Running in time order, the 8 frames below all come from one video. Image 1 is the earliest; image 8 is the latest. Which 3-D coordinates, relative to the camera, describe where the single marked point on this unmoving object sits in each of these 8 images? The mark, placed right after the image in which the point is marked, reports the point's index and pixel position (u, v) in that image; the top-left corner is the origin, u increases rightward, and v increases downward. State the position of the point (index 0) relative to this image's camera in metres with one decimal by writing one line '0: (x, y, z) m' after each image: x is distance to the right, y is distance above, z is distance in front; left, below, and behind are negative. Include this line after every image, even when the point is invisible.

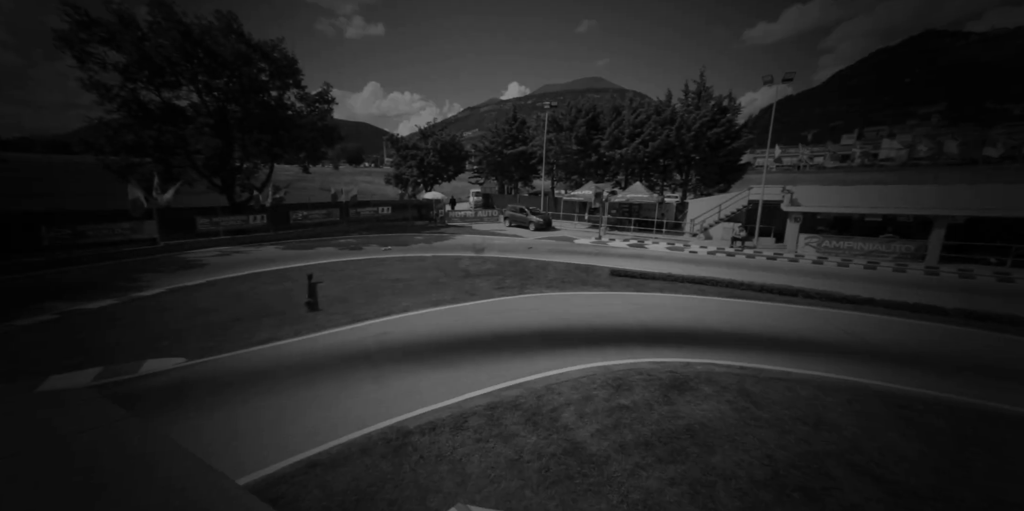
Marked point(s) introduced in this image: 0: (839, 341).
0: (+9.7, -2.8, +12.2) m
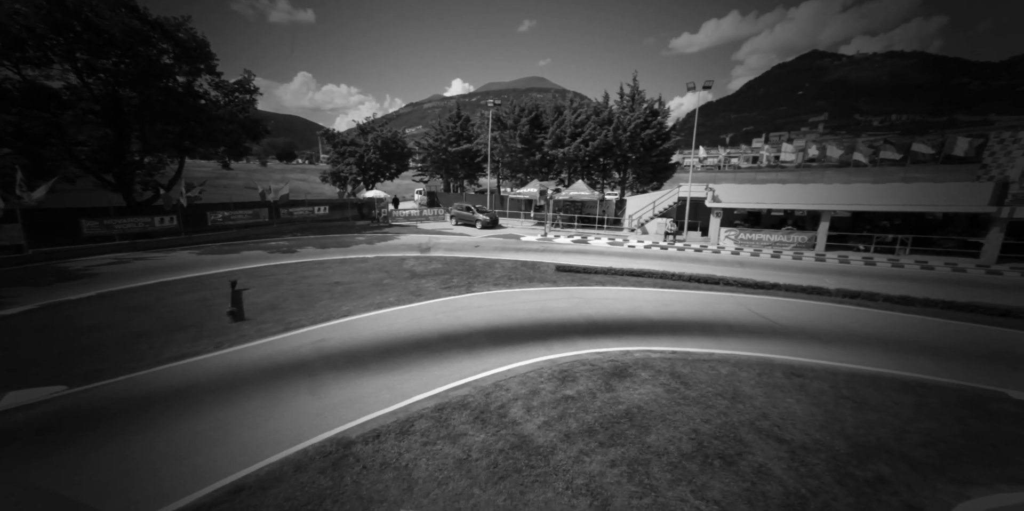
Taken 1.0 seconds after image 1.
0: (+8.5, -2.3, +14.0) m
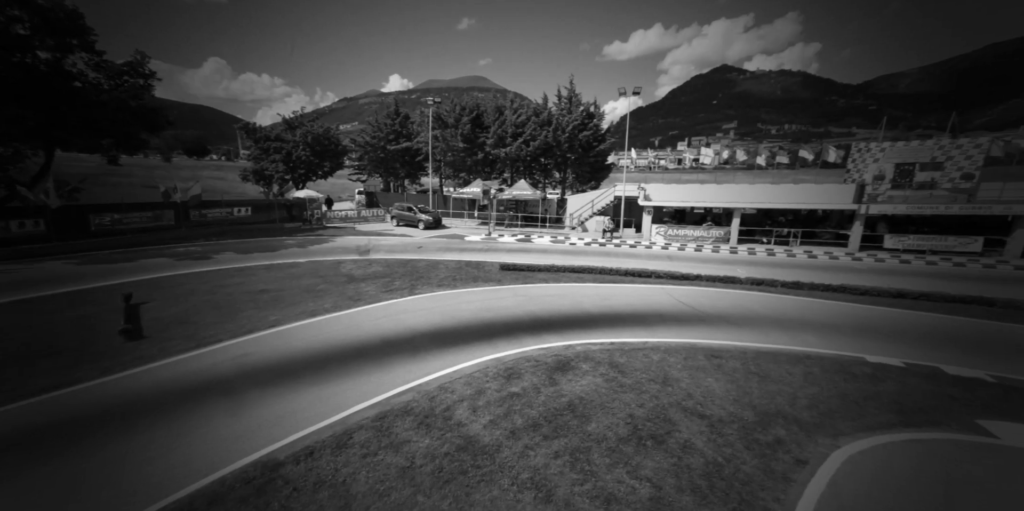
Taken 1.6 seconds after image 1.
0: (+6.4, -2.1, +15.5) m
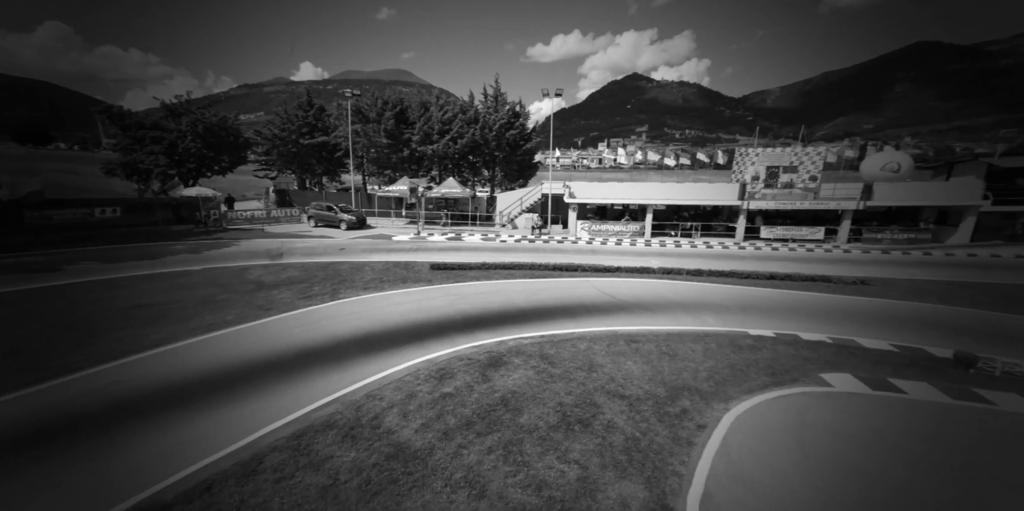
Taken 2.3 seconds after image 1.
0: (+3.7, -1.9, +16.7) m
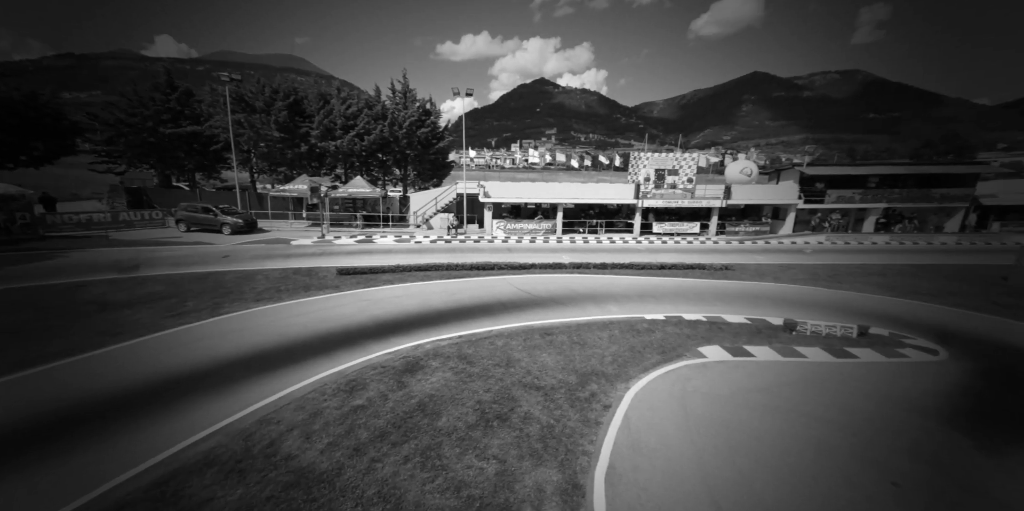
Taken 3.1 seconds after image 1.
0: (+0.3, -1.8, +17.2) m
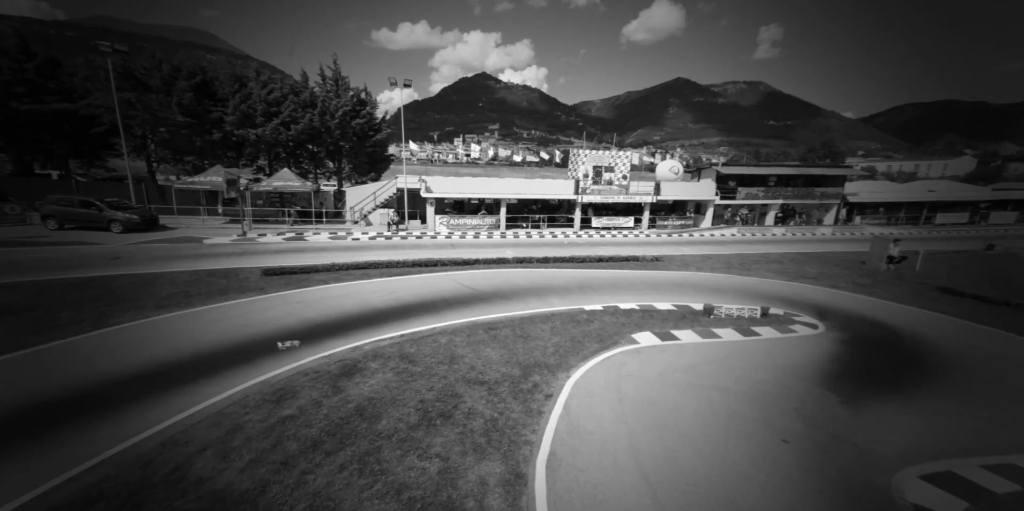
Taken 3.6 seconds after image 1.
0: (-2.1, -1.6, +17.0) m
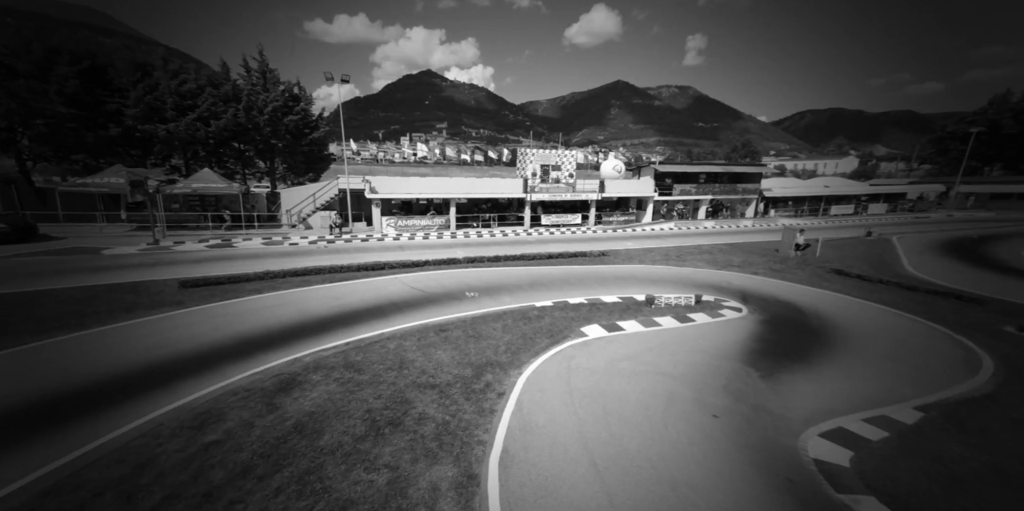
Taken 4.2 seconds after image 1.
0: (-4.1, -1.6, +16.4) m
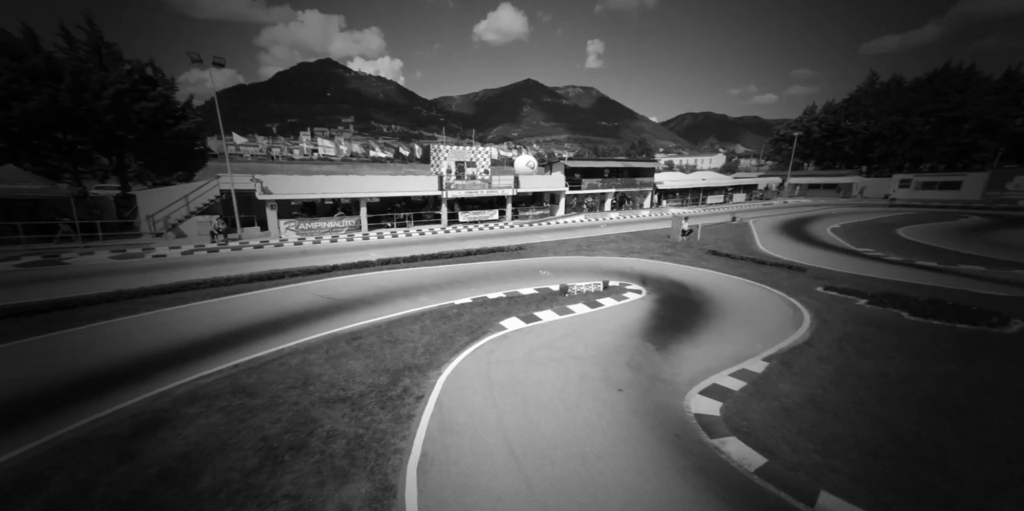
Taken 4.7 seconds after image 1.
0: (-7.4, -1.8, +14.9) m
